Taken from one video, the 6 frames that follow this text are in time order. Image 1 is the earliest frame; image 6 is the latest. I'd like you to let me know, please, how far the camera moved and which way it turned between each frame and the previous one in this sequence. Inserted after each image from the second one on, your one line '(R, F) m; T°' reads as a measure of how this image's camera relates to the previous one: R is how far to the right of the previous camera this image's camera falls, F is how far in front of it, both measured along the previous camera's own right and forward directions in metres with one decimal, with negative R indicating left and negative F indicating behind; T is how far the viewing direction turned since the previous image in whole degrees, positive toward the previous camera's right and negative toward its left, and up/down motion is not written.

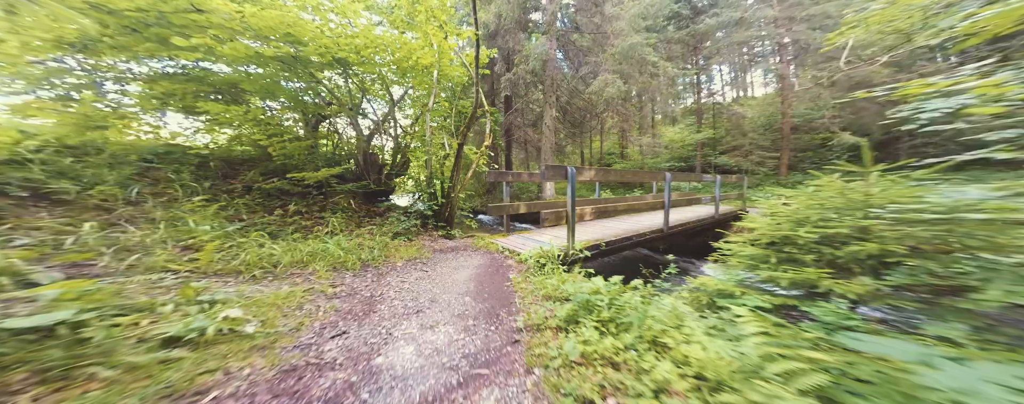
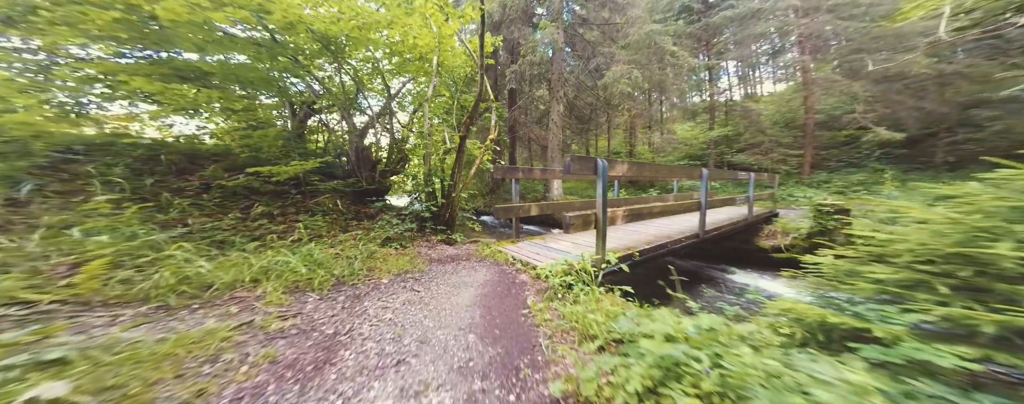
(-0.1, +0.6) m; -1°
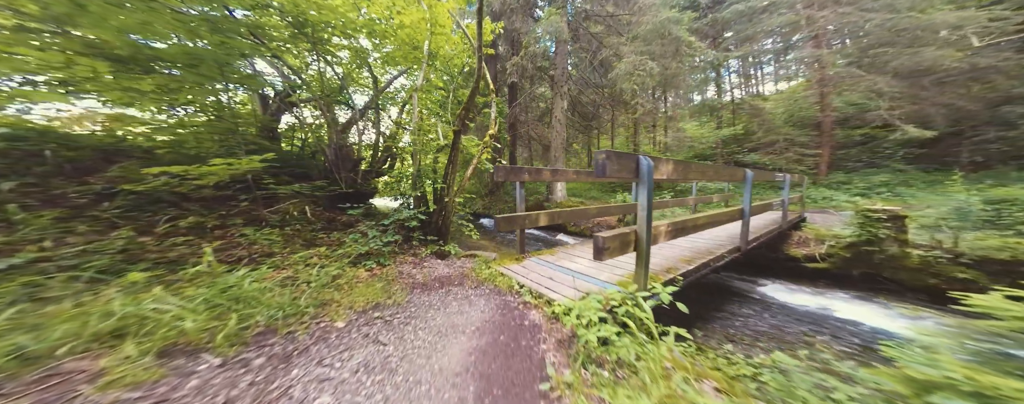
(-0.1, +0.7) m; 0°
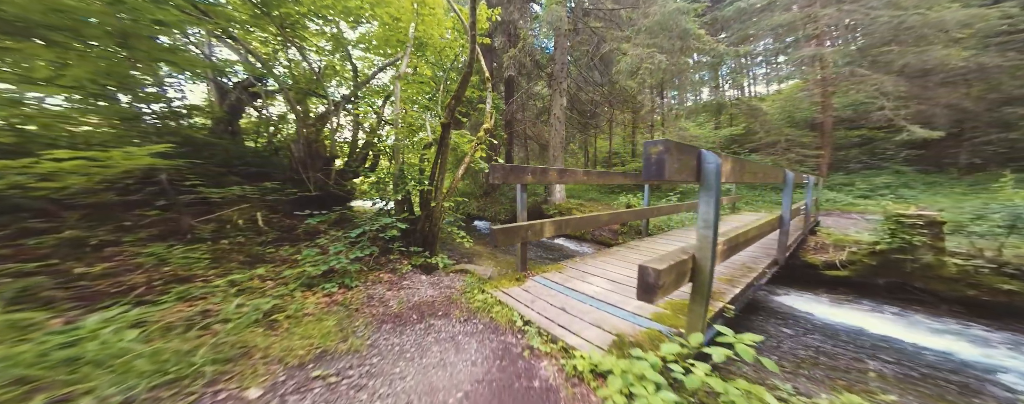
(0.0, +0.5) m; +1°
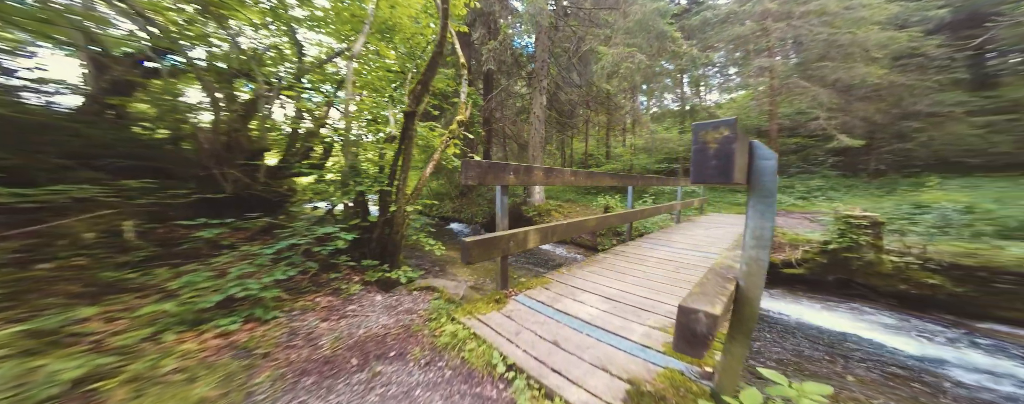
(0.0, +0.4) m; +6°
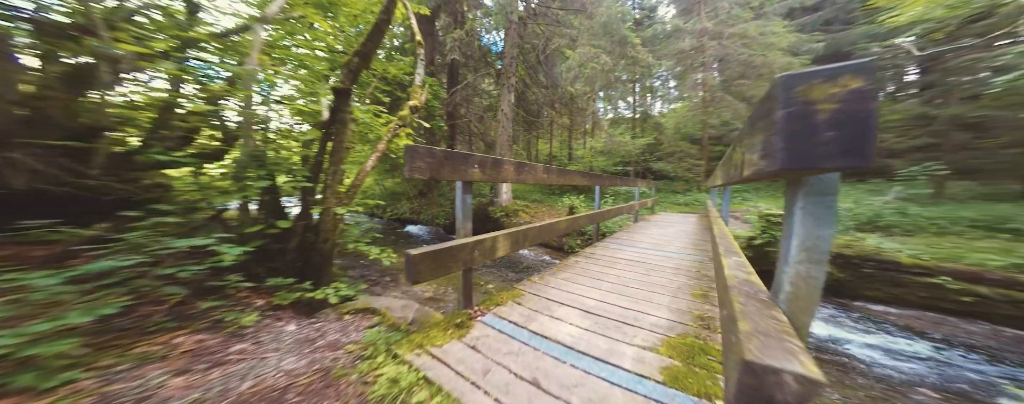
(0.0, +0.3) m; +9°
